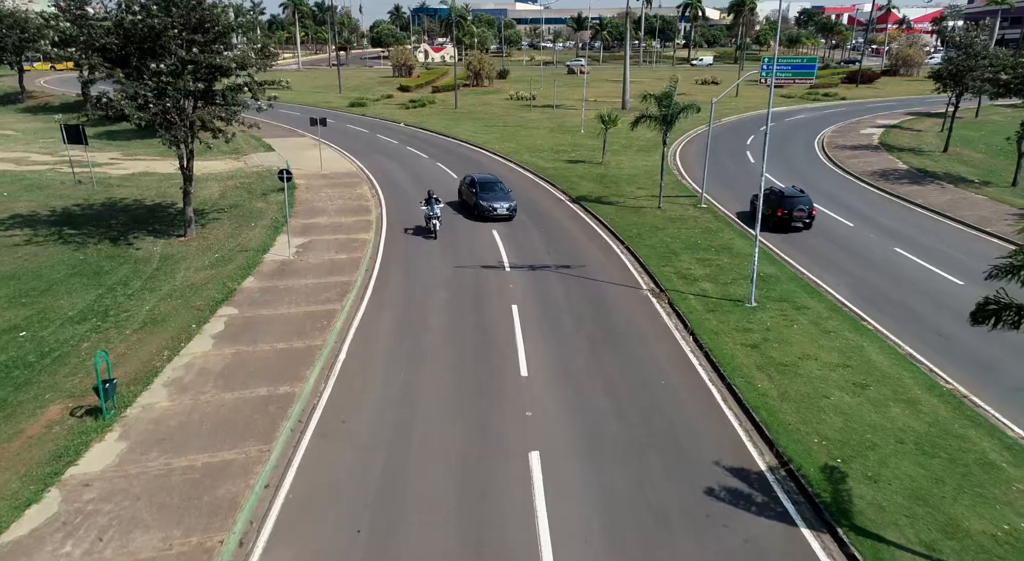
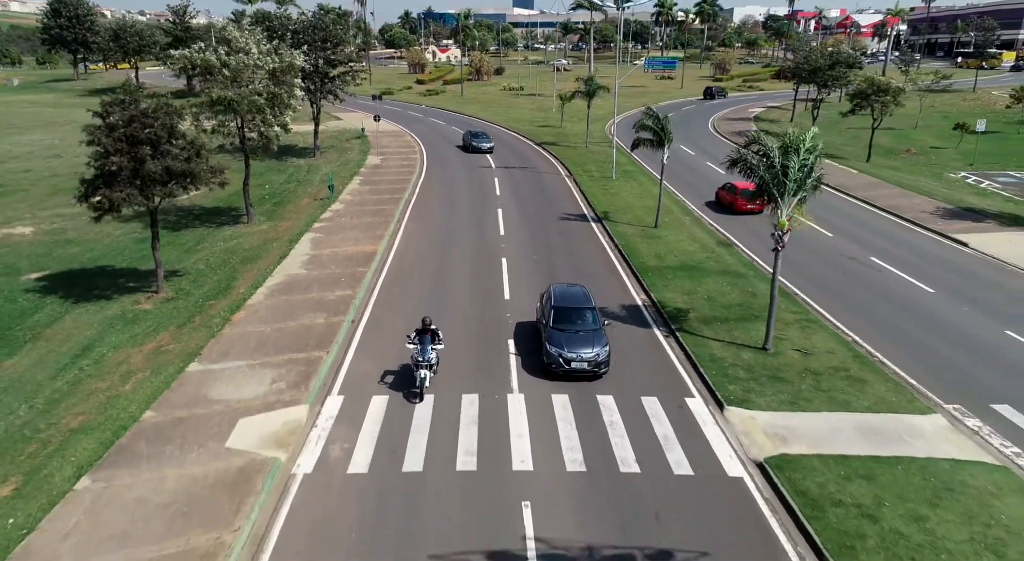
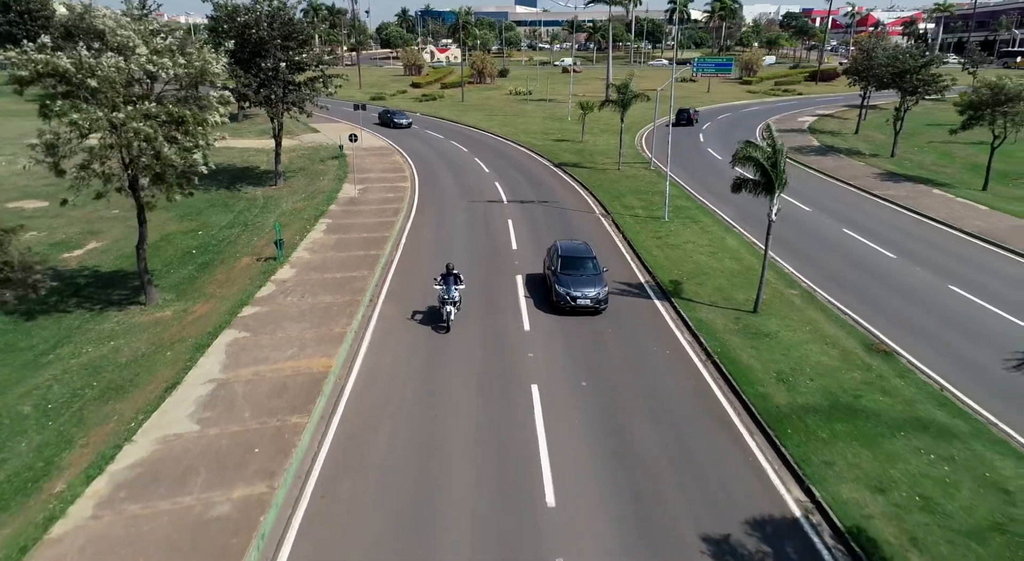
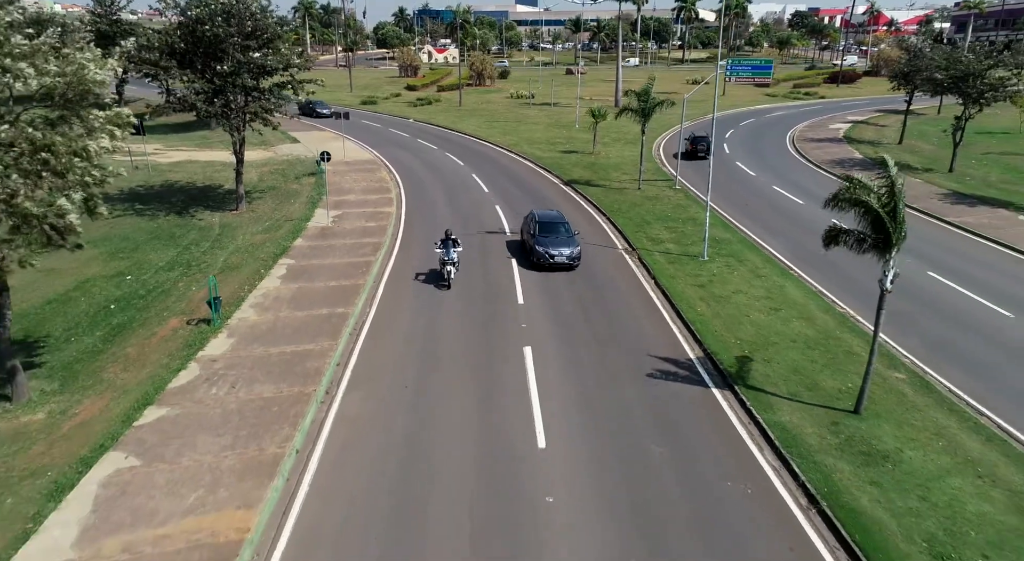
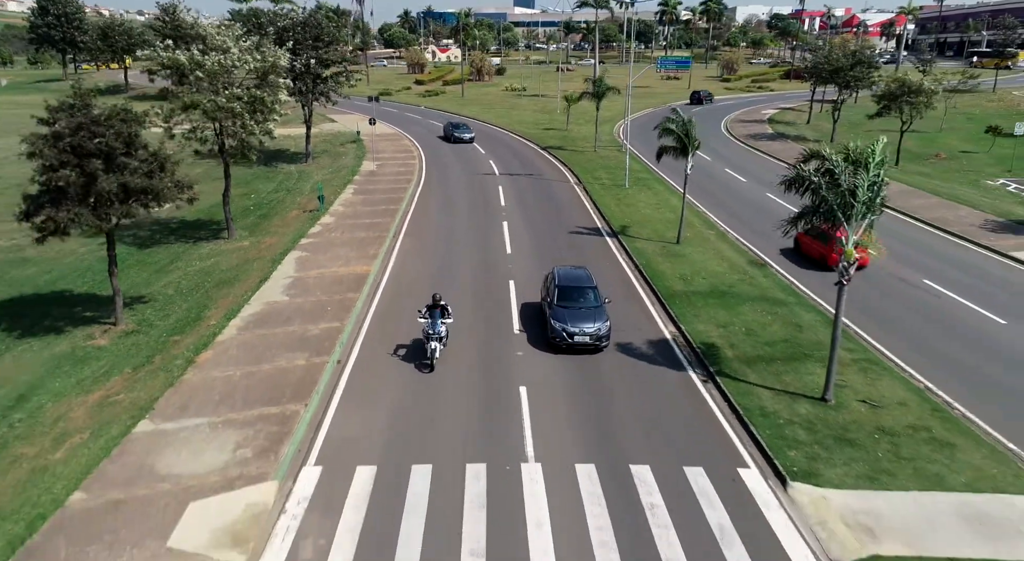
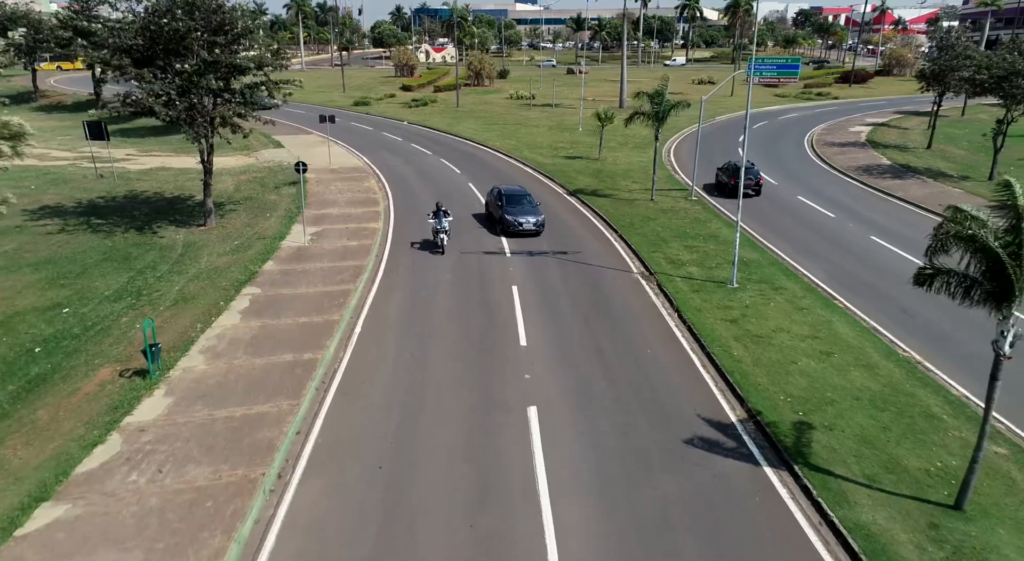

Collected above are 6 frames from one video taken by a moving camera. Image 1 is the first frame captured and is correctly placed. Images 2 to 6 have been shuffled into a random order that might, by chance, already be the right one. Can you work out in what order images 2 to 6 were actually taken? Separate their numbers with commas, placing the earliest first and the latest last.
6, 4, 3, 5, 2
